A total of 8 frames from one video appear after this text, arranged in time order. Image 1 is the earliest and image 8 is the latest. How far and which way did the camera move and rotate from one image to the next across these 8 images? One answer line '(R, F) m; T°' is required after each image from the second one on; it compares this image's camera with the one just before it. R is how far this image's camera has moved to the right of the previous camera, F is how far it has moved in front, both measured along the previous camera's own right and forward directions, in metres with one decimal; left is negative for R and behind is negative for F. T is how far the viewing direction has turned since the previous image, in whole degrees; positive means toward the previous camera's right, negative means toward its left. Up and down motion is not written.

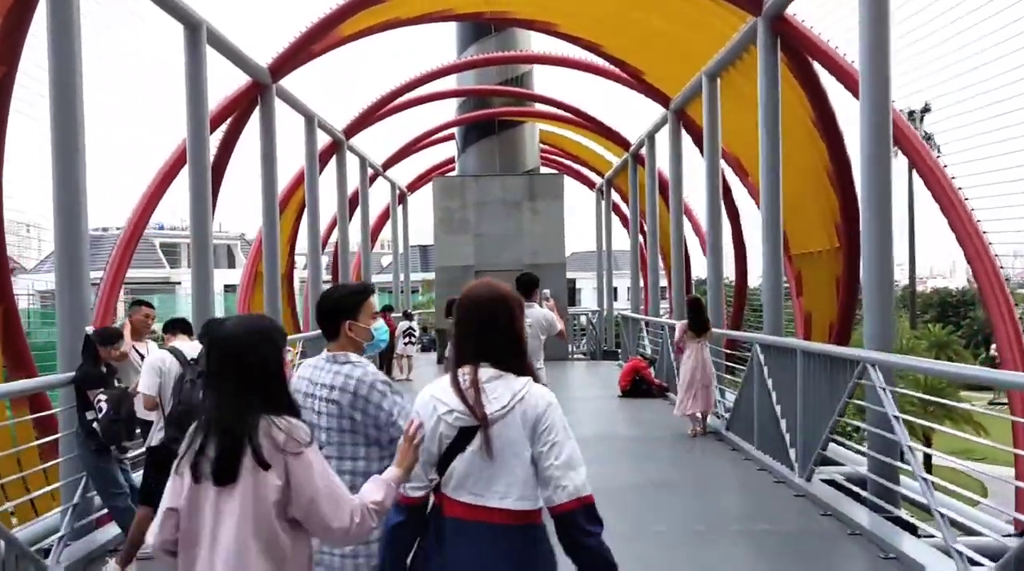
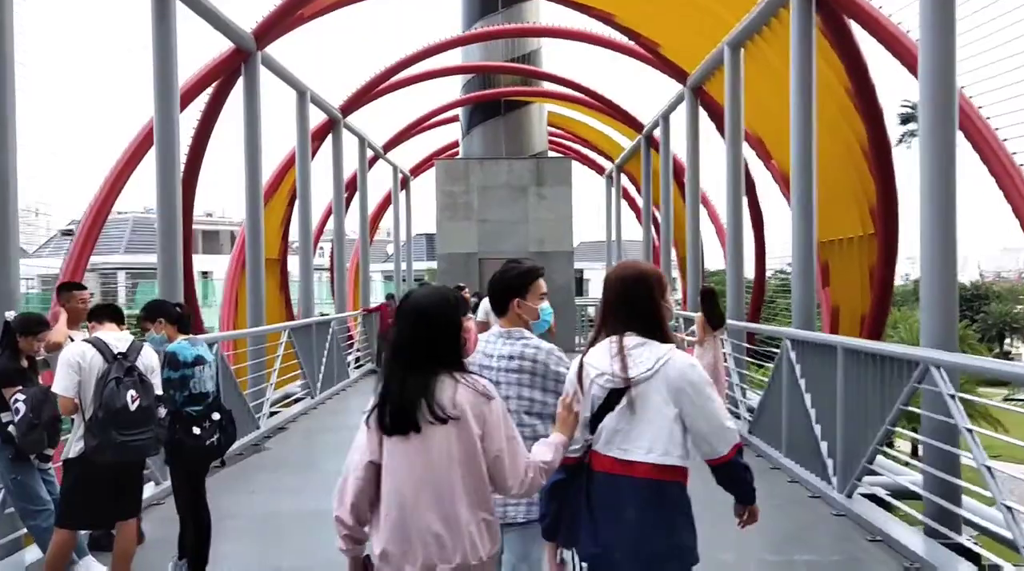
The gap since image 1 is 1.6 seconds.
(+0.1, +0.9) m; 0°
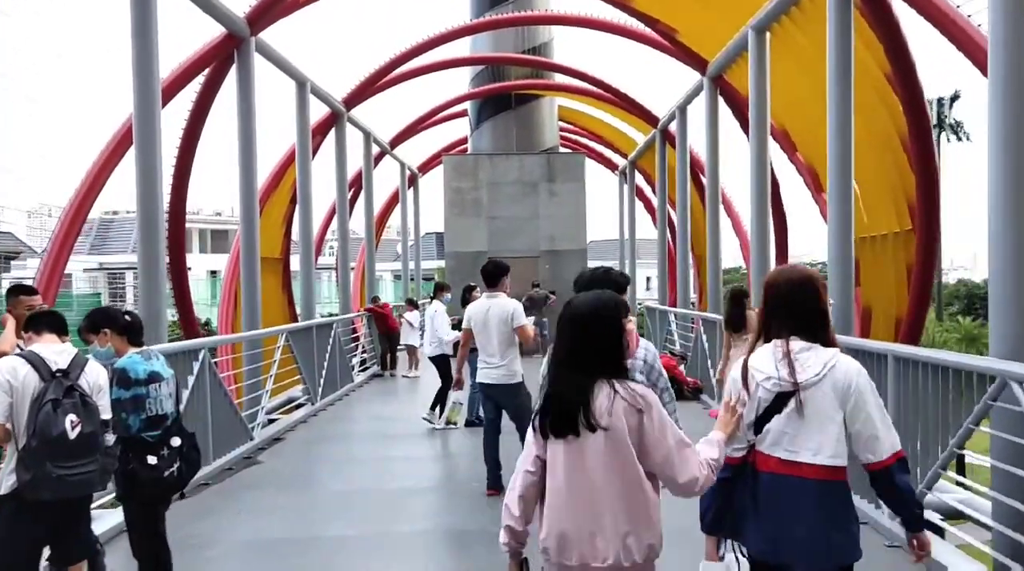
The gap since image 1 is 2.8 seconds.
(0.0, +0.7) m; -1°
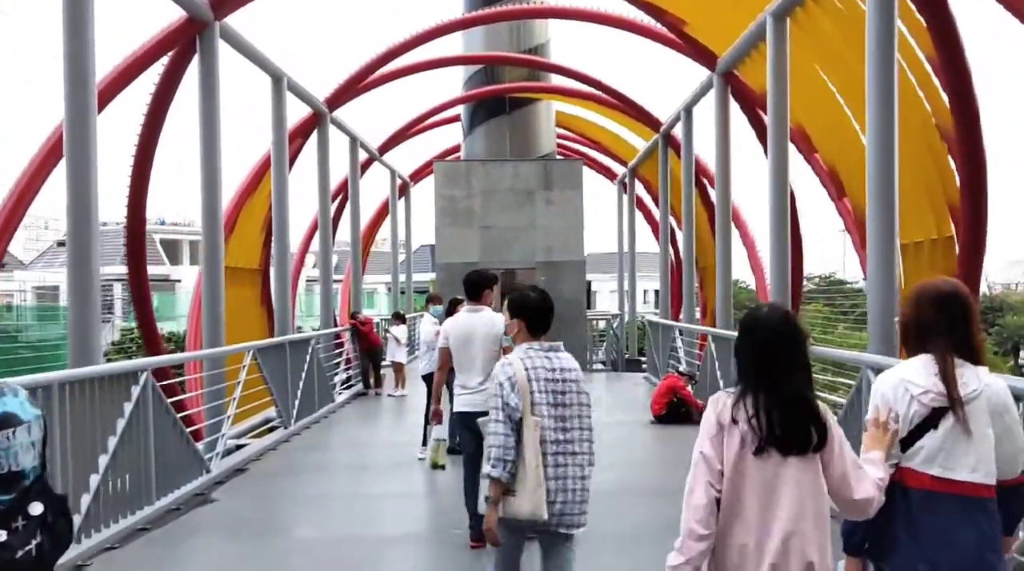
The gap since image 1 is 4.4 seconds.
(0.0, +1.0) m; 0°
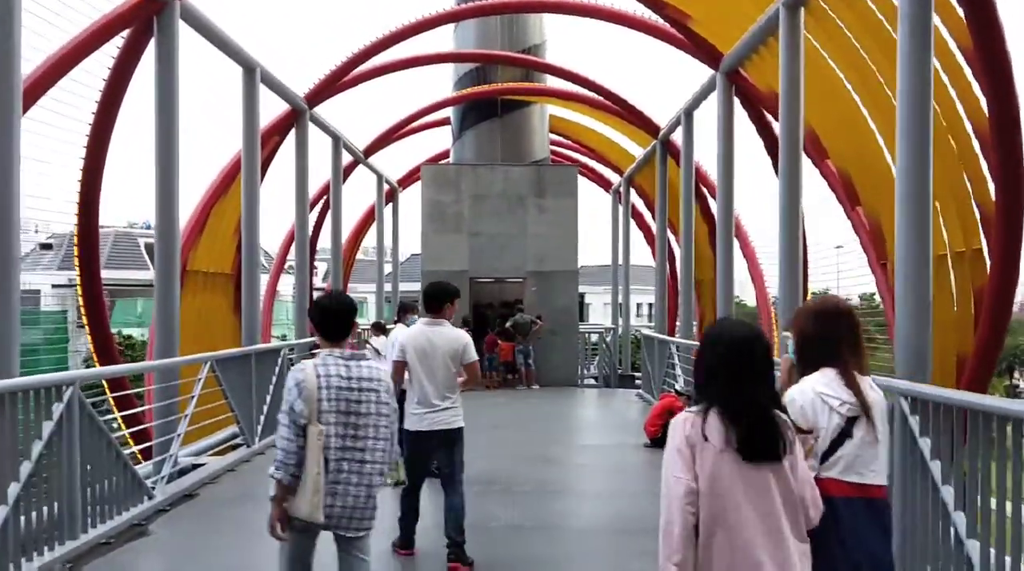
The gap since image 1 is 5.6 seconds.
(+0.1, +0.8) m; 0°
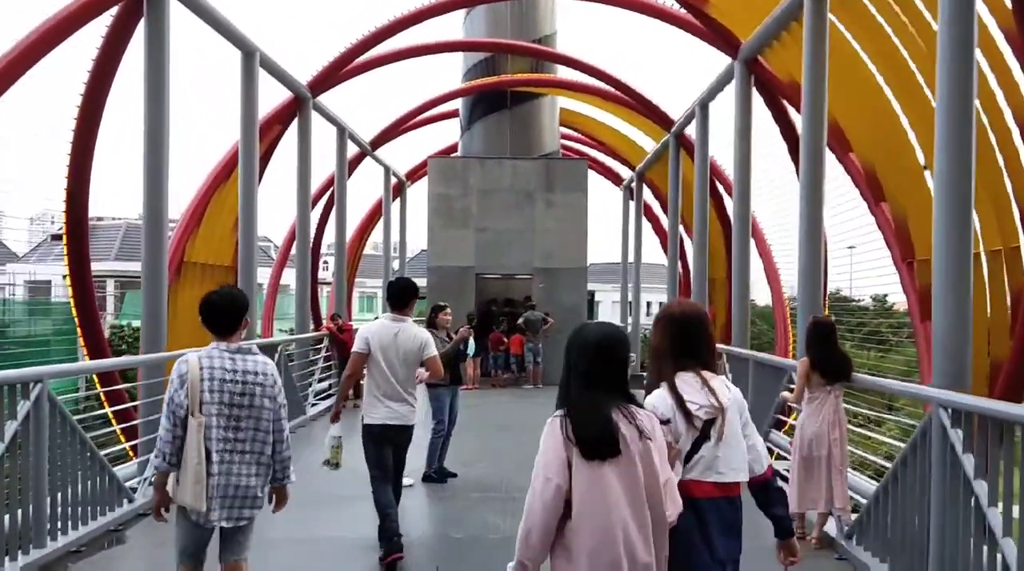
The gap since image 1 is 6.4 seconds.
(0.0, +0.4) m; -1°
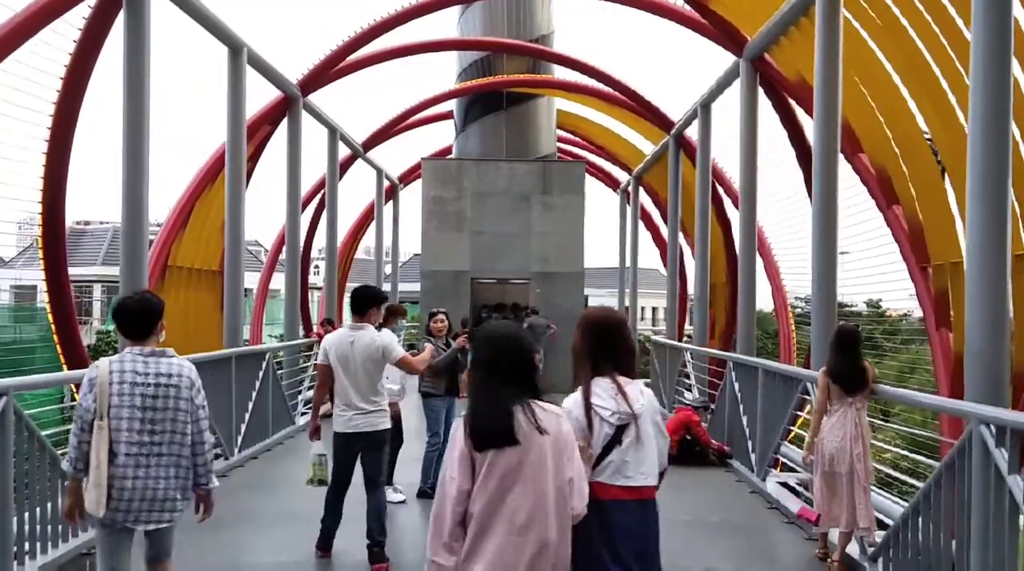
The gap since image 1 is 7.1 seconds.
(-0.1, +0.4) m; 0°
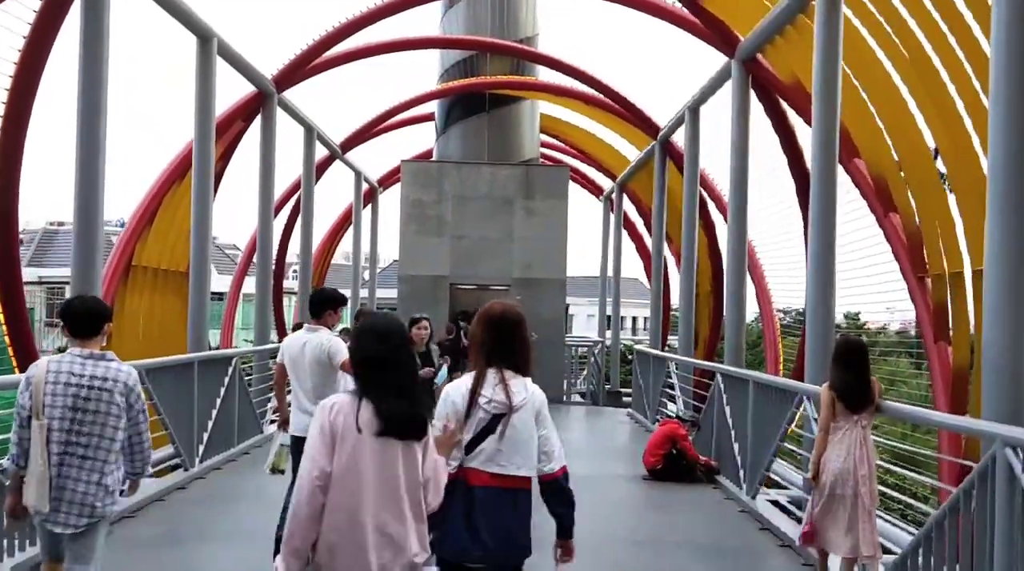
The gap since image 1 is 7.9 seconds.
(0.0, +0.4) m; +1°
